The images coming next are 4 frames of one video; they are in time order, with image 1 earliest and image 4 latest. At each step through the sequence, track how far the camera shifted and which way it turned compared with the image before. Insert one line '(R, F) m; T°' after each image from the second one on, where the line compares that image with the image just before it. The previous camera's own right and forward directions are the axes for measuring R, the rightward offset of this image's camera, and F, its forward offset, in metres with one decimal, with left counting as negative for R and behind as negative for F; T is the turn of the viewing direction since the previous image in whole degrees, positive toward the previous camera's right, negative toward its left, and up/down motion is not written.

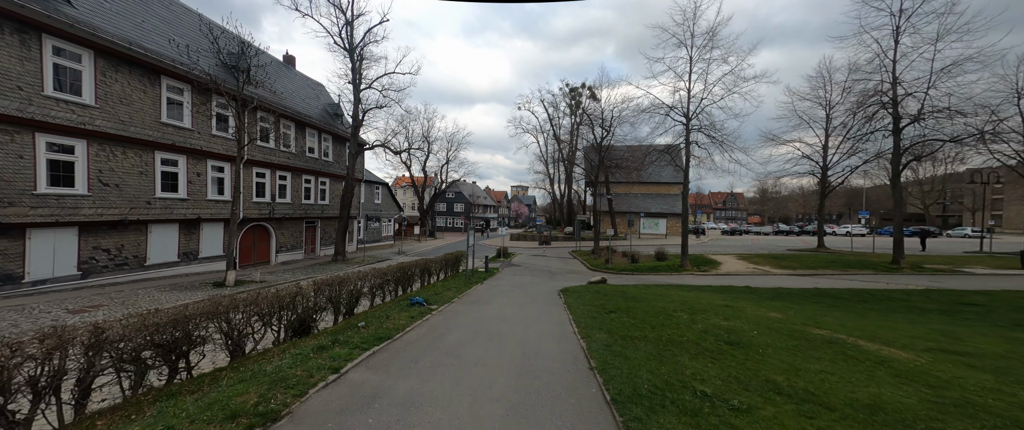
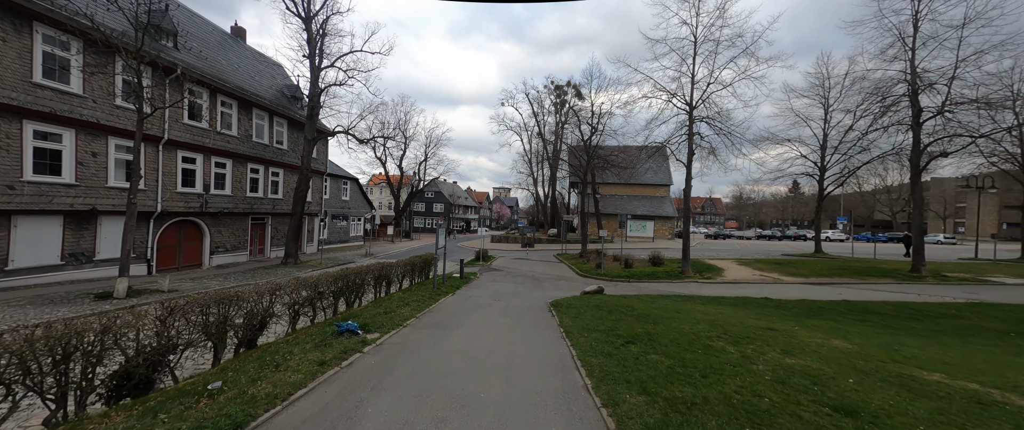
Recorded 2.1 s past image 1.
(+0.1, +2.8) m; +3°
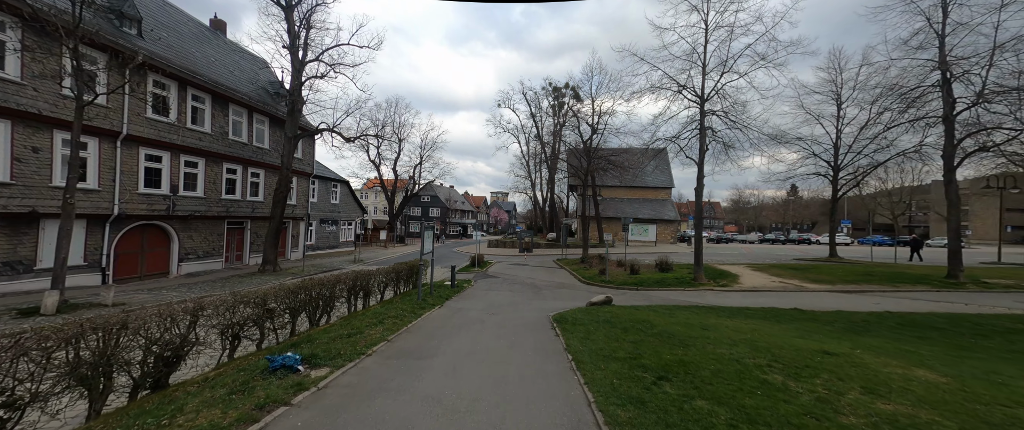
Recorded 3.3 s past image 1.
(+0.1, +1.6) m; 0°
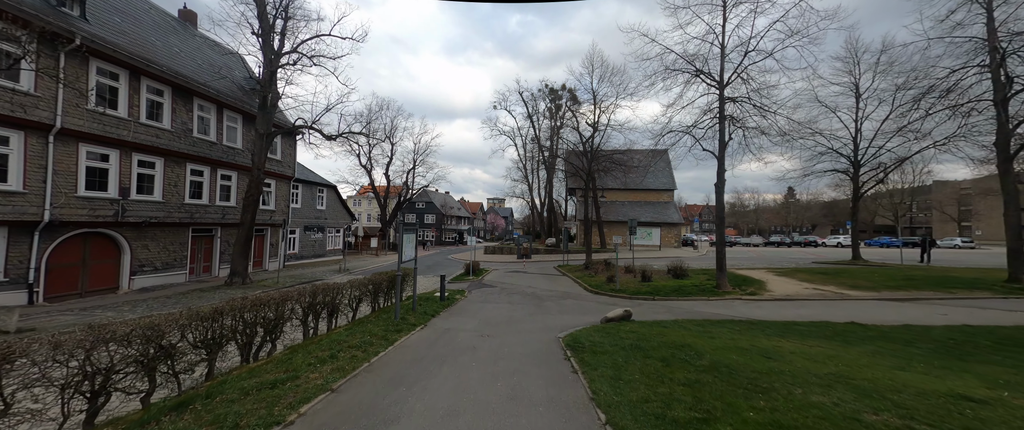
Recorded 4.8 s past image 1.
(0.0, +2.0) m; 0°
